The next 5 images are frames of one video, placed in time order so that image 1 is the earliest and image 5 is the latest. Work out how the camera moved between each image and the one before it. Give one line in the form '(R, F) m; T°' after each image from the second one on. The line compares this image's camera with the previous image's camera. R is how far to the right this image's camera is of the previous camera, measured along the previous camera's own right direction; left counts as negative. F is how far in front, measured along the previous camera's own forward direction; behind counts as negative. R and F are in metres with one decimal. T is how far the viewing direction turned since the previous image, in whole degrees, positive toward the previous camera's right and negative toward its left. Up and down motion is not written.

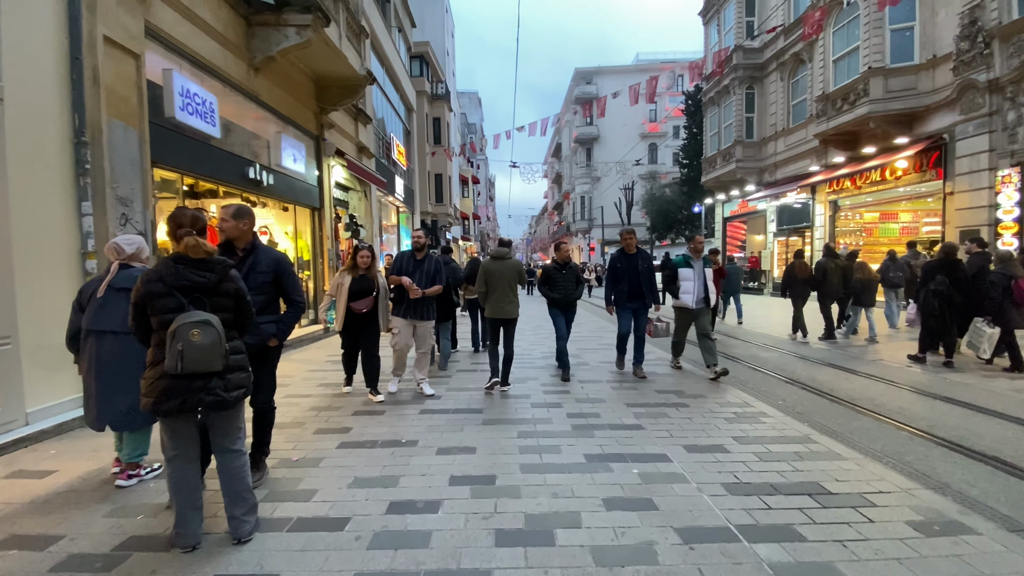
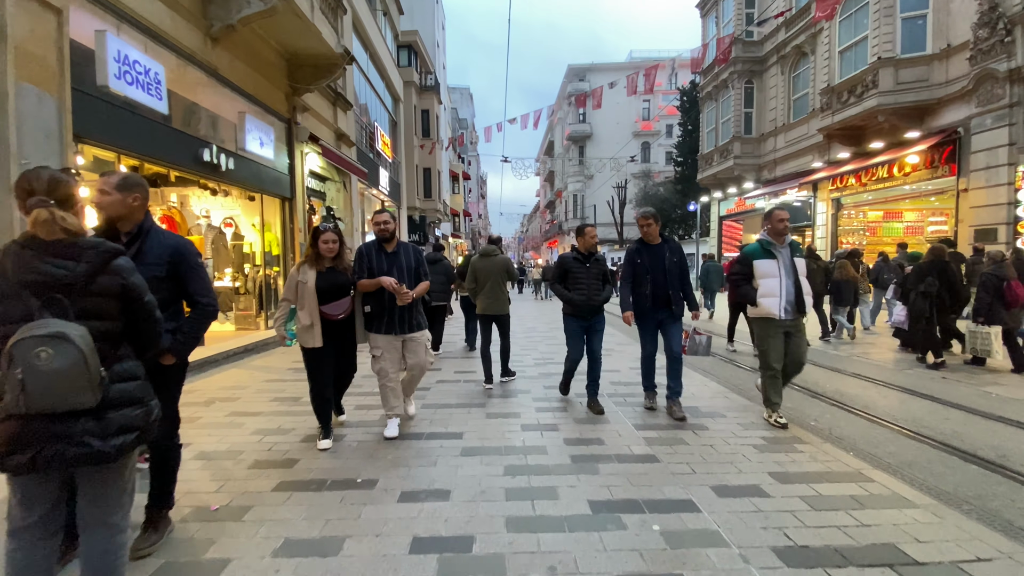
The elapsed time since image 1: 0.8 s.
(0.0, +0.9) m; +1°
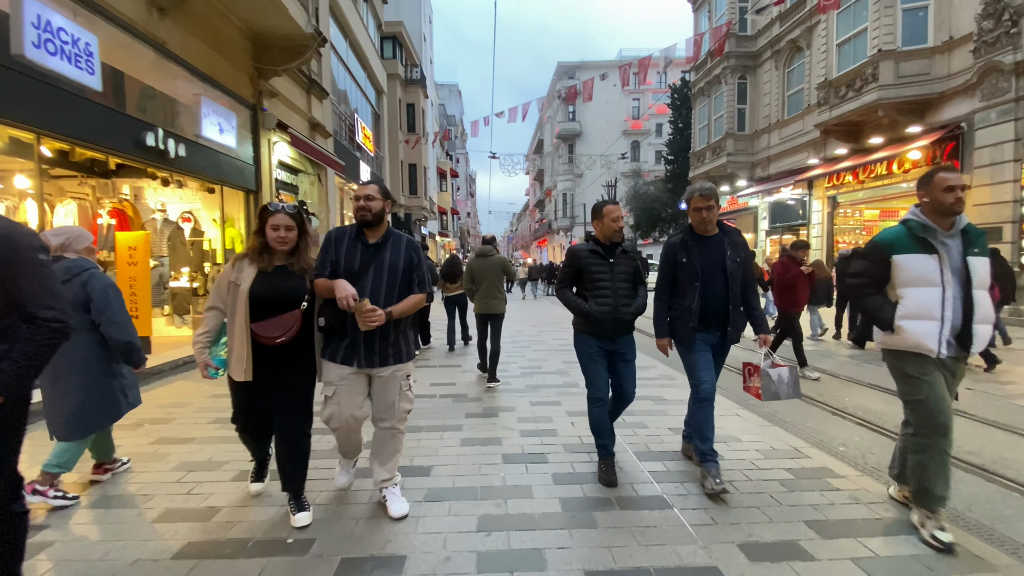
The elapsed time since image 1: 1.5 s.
(+0.1, +0.8) m; +1°
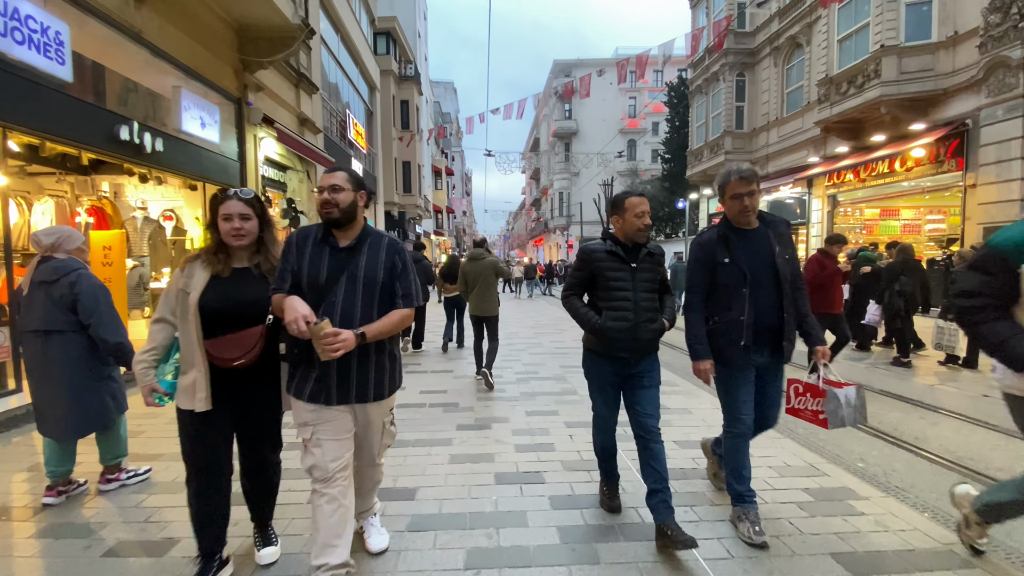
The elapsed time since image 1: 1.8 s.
(0.0, +0.3) m; 0°
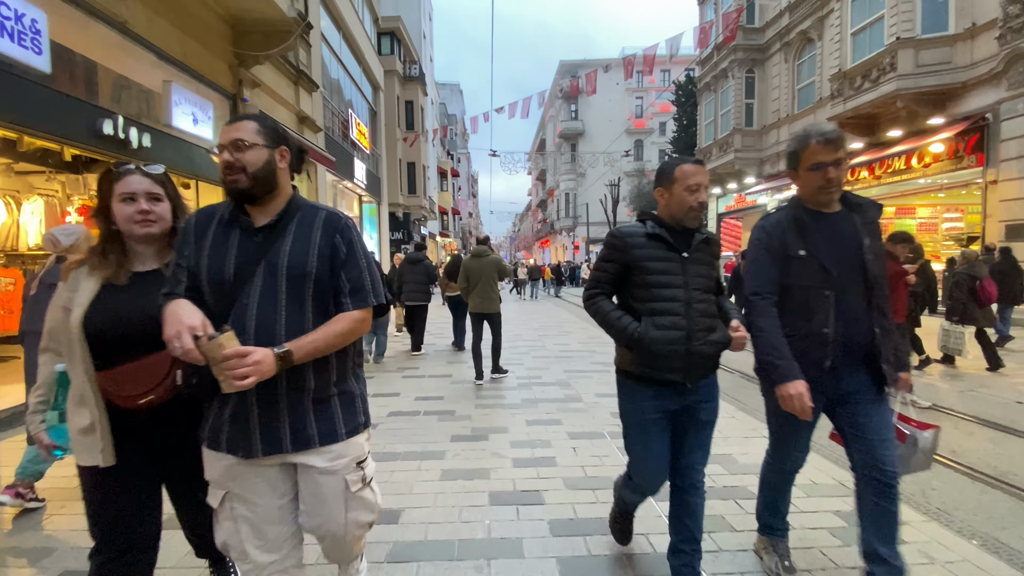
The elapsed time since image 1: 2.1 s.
(+0.1, +0.3) m; -1°
